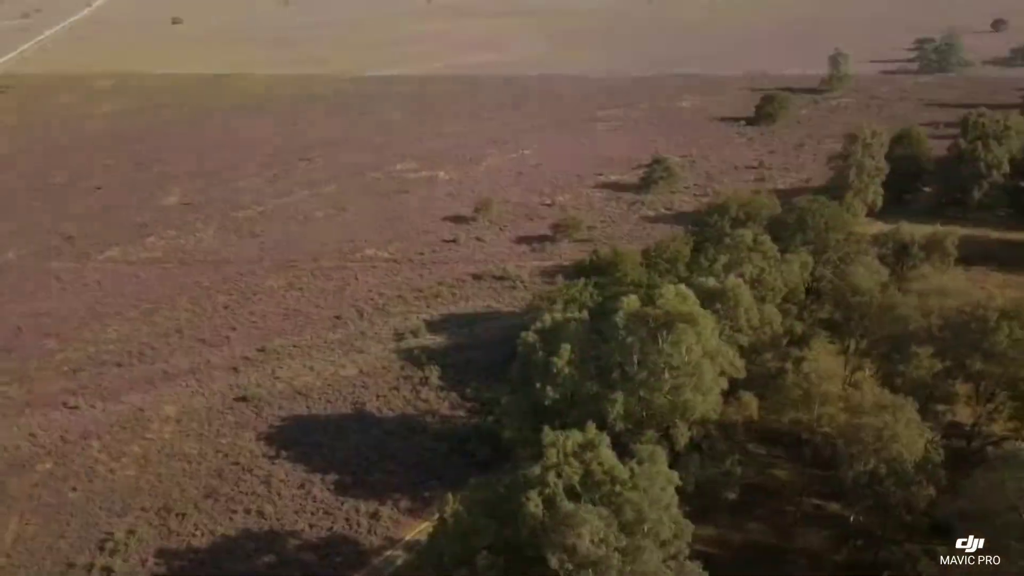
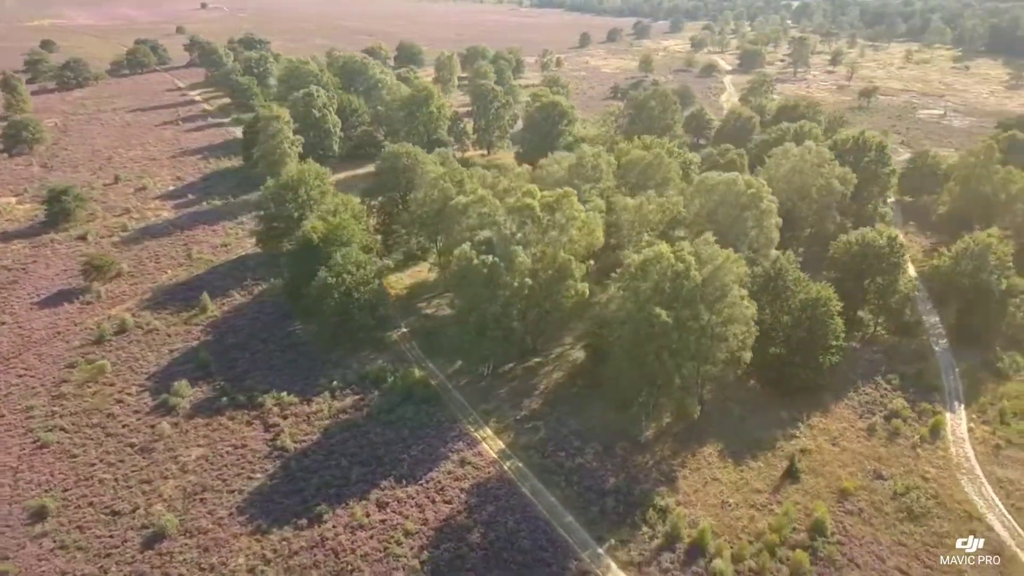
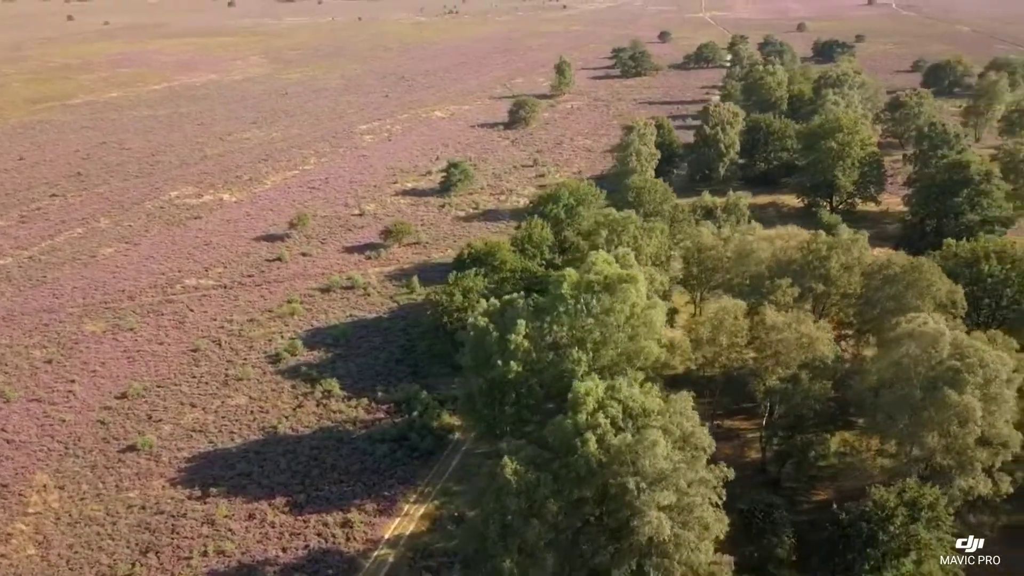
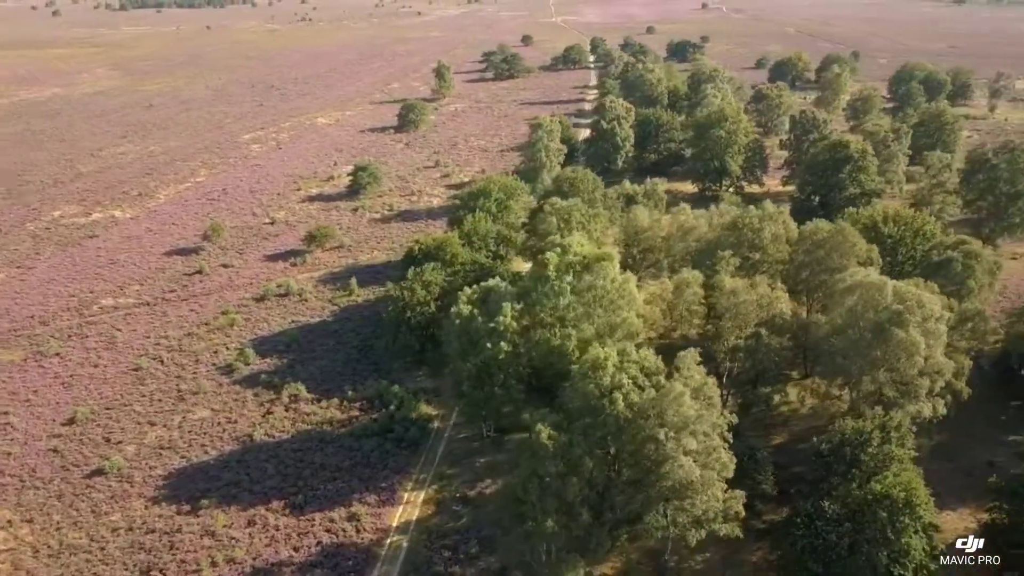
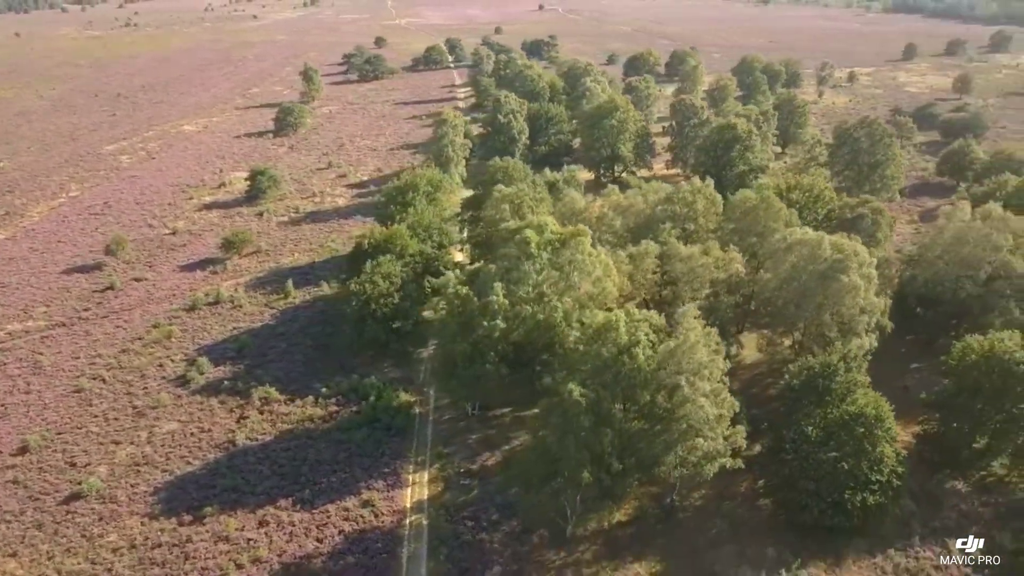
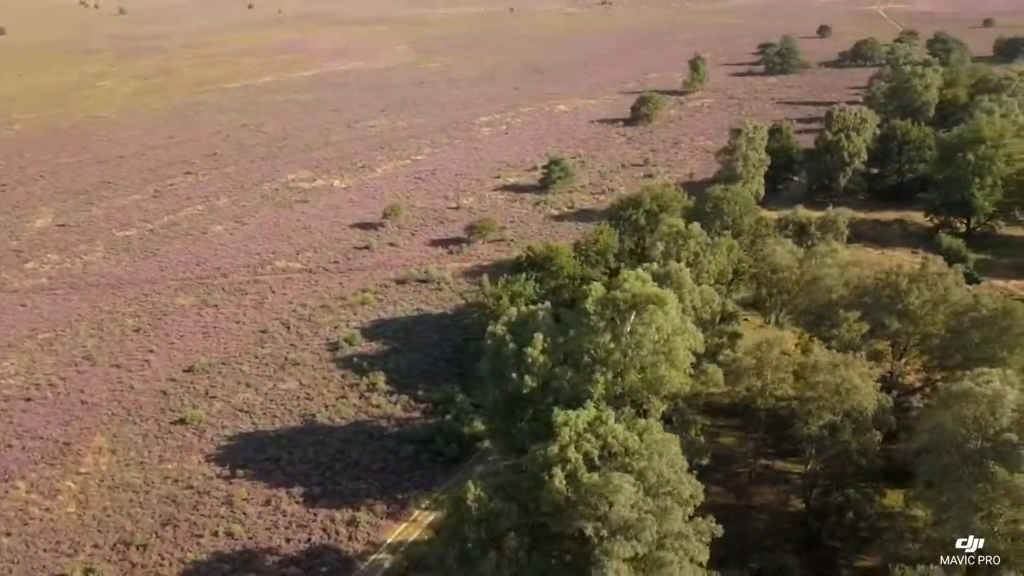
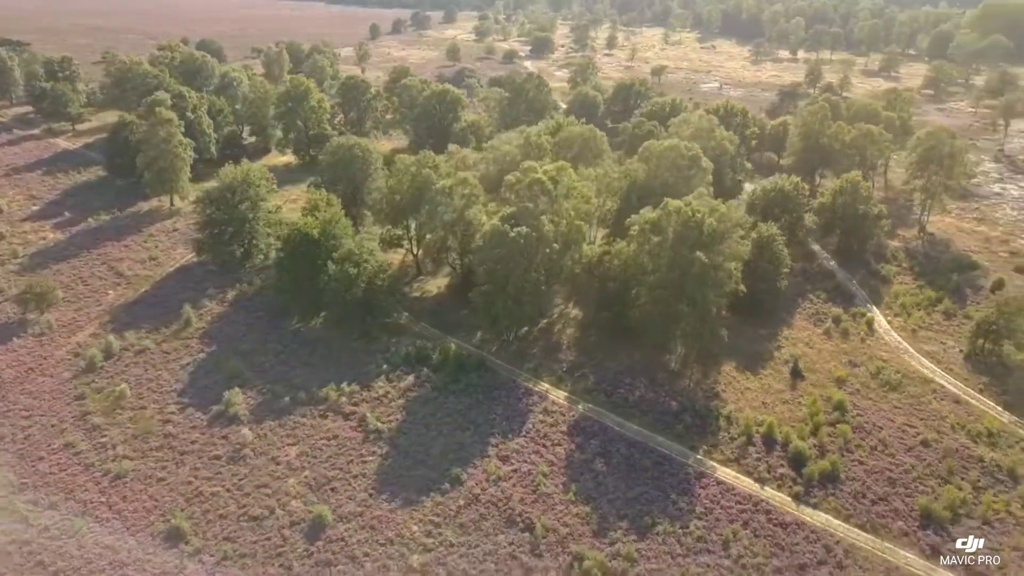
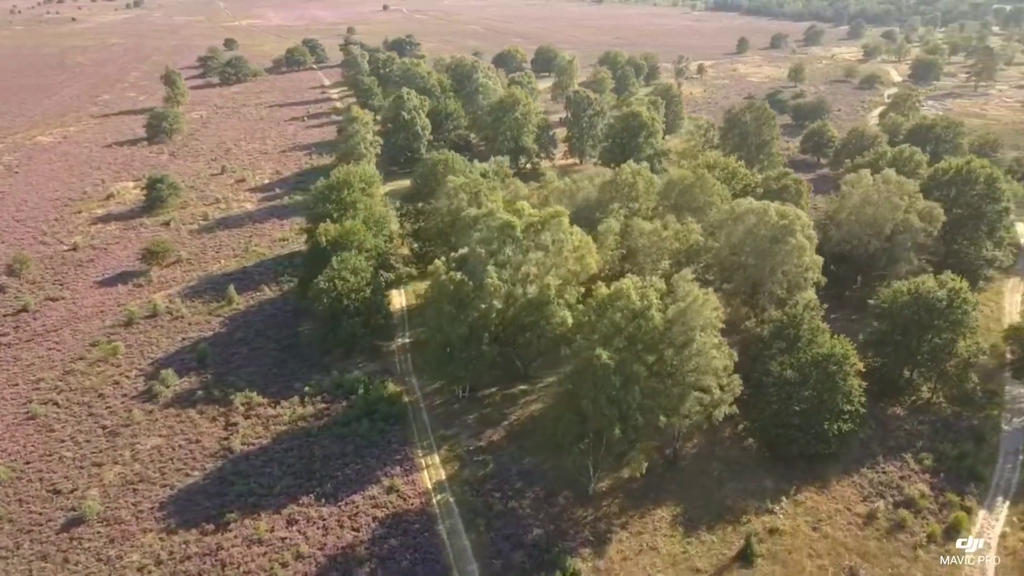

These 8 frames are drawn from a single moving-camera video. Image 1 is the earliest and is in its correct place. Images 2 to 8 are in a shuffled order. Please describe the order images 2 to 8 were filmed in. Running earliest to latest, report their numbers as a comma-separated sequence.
6, 3, 4, 5, 8, 2, 7
